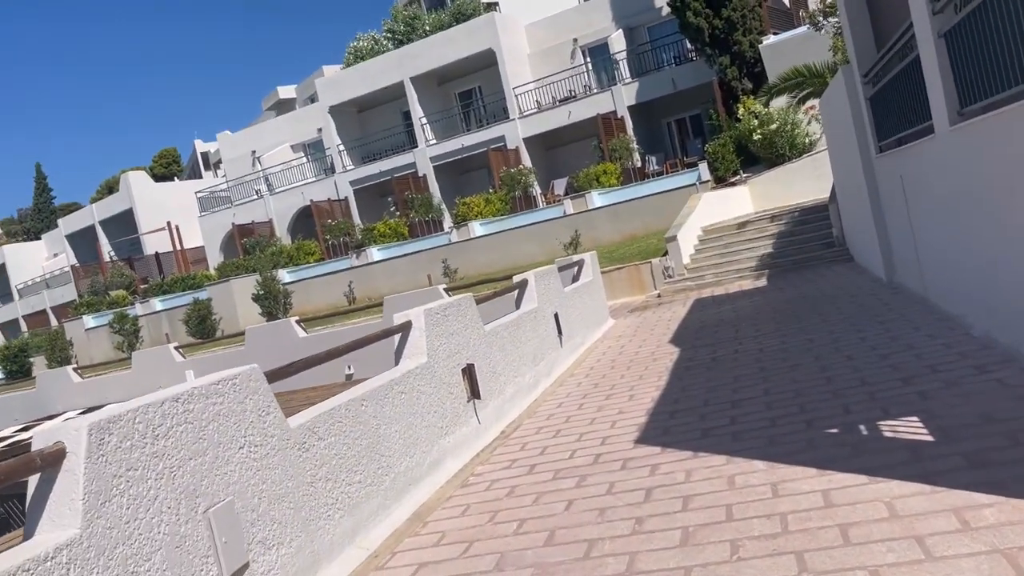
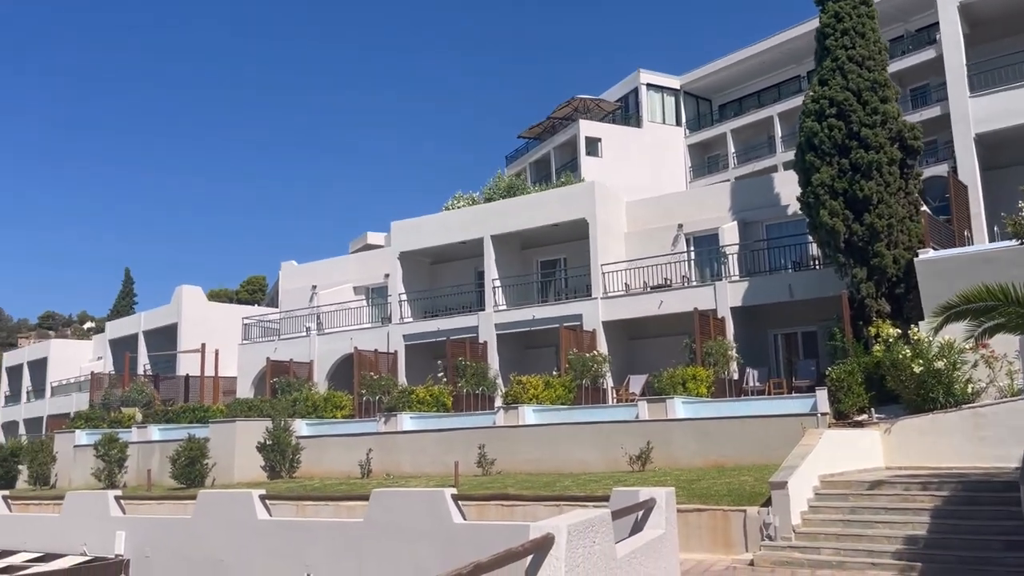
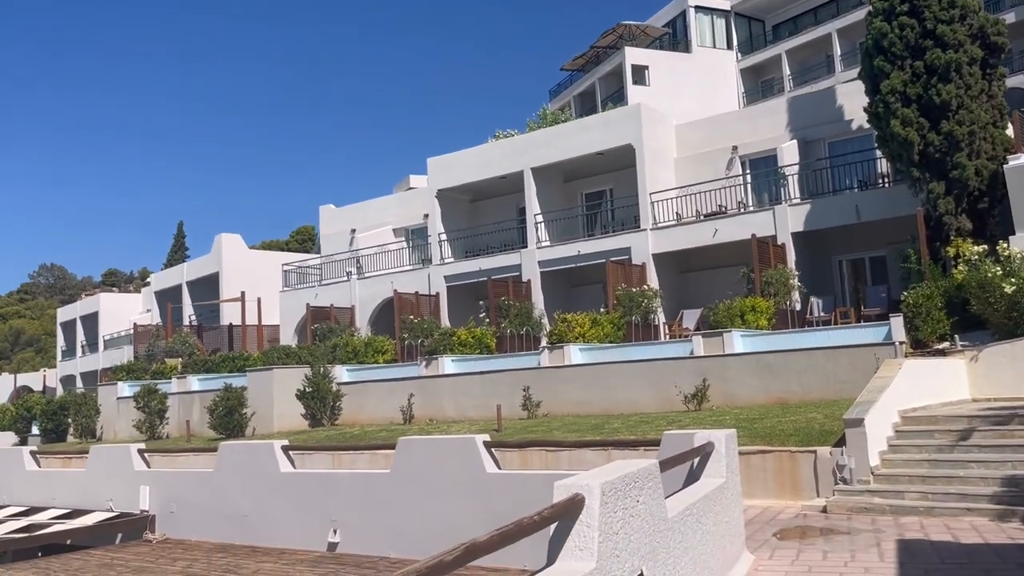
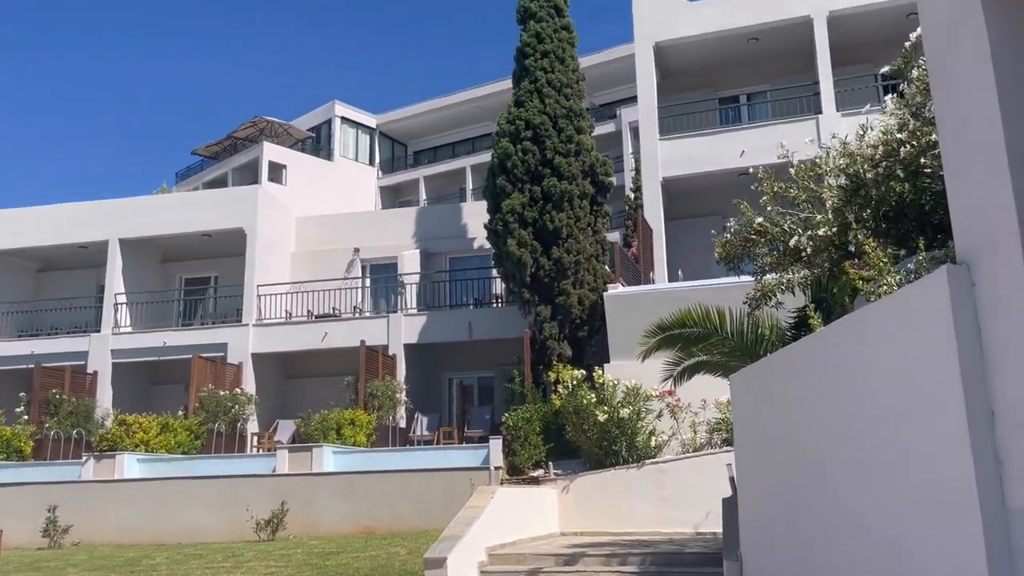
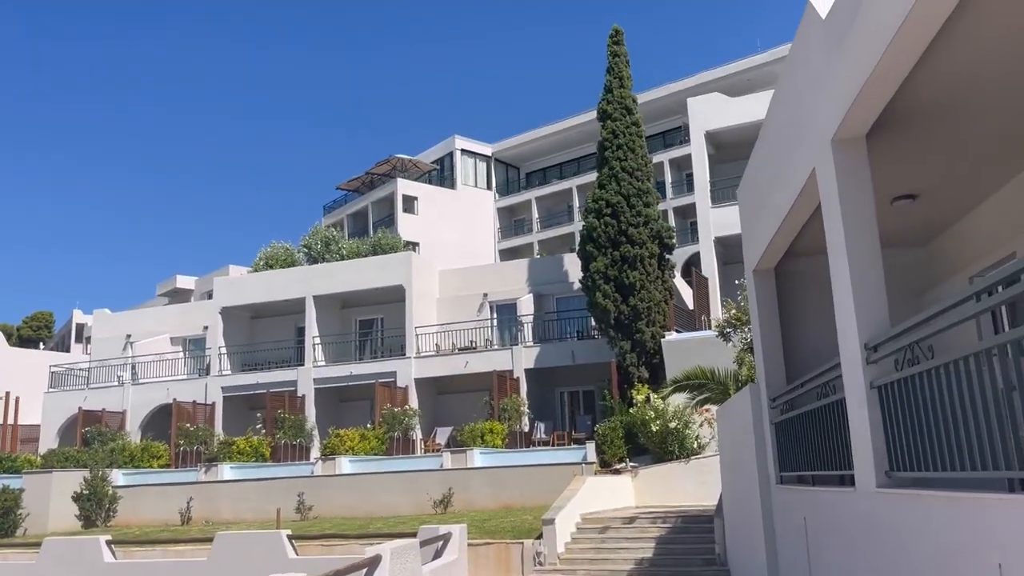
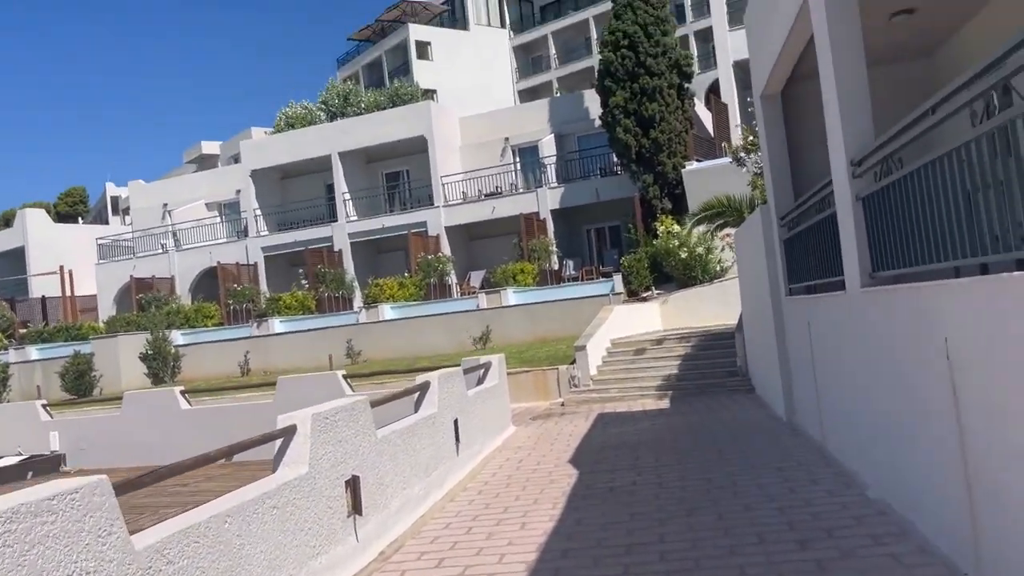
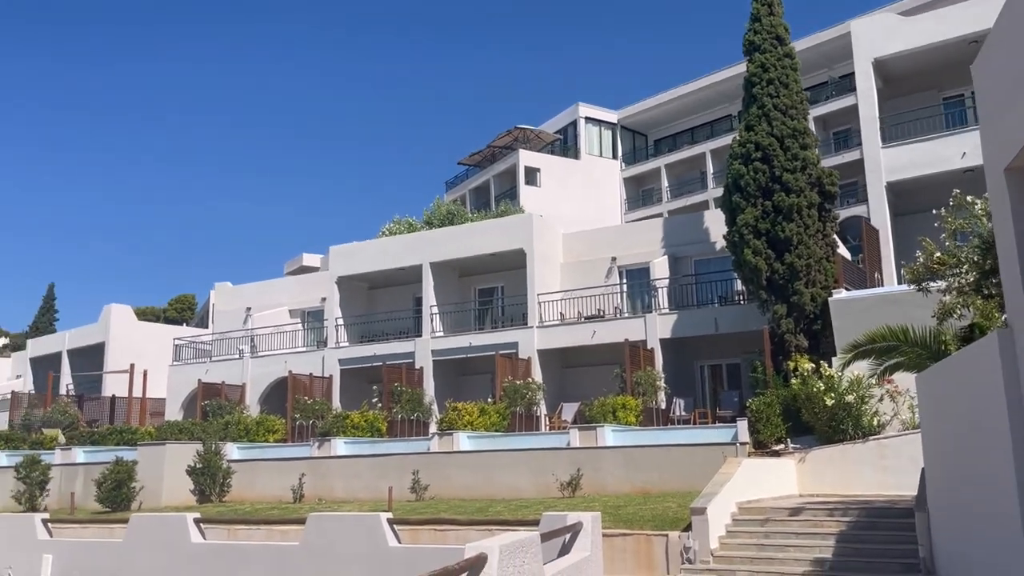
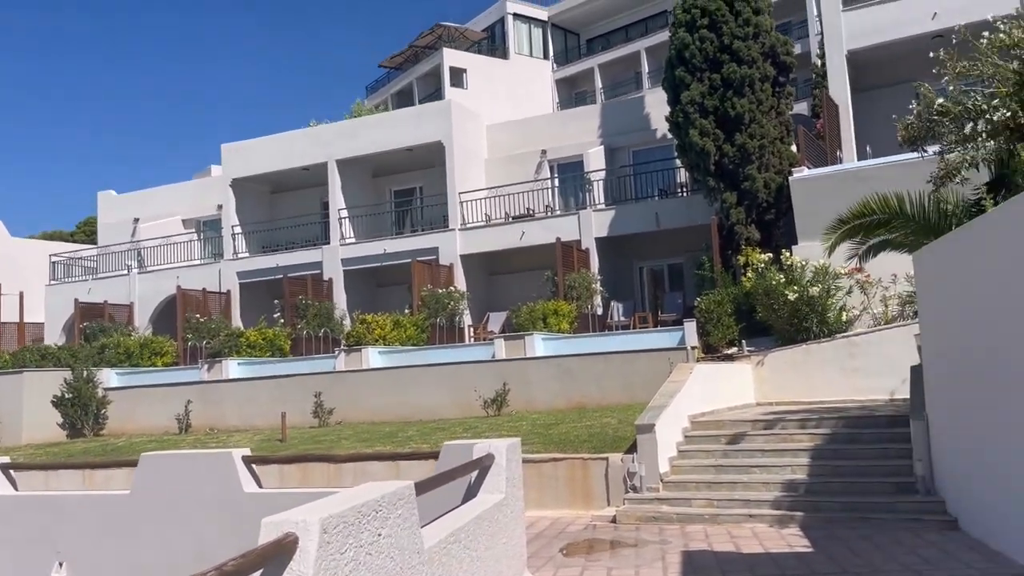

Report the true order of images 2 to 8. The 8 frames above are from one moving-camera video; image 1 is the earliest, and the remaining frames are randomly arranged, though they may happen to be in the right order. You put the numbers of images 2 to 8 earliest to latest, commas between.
6, 5, 7, 2, 3, 8, 4
